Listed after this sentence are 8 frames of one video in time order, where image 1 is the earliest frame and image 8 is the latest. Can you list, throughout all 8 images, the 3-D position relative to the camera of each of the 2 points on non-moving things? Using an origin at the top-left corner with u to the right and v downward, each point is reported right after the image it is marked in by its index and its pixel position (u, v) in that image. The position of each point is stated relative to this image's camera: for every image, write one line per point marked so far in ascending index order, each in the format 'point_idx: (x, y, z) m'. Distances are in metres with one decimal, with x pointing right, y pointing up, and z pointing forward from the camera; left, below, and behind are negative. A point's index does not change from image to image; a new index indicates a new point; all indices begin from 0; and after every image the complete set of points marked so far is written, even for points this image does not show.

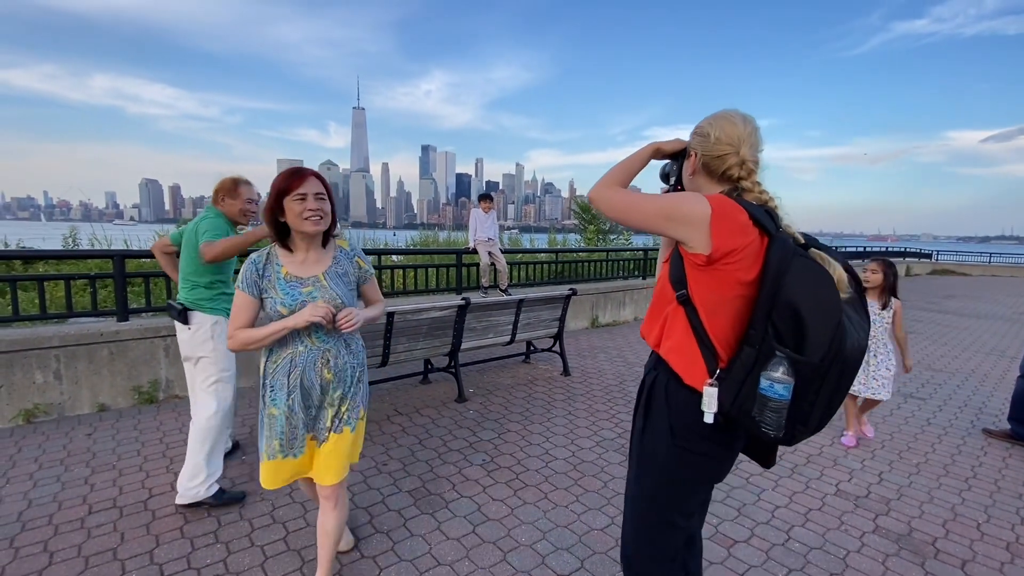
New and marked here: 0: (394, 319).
0: (-1.0, -0.3, +4.3) m
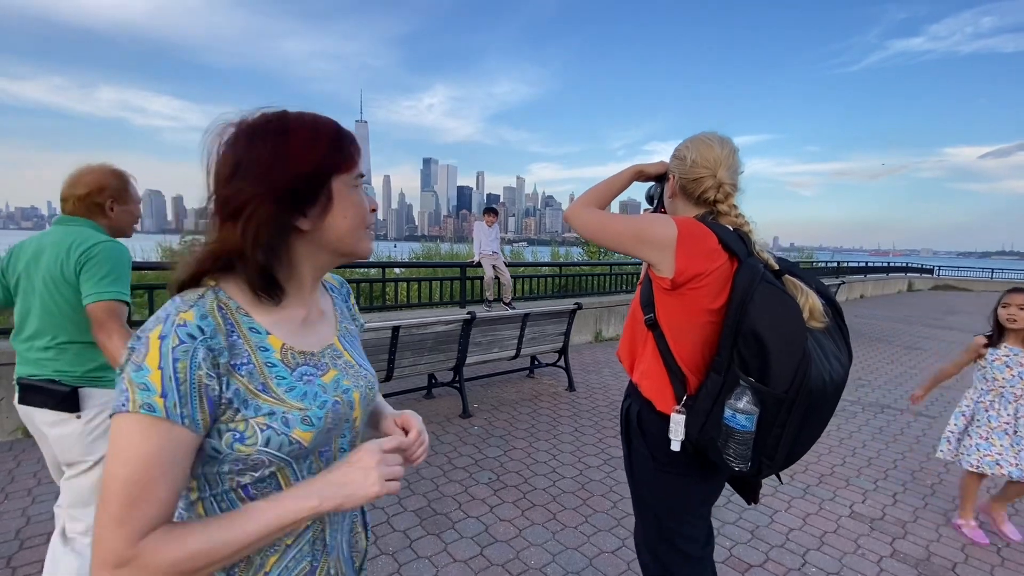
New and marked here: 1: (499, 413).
0: (-1.0, -0.4, +4.3) m
1: (-0.1, -1.3, +5.0) m
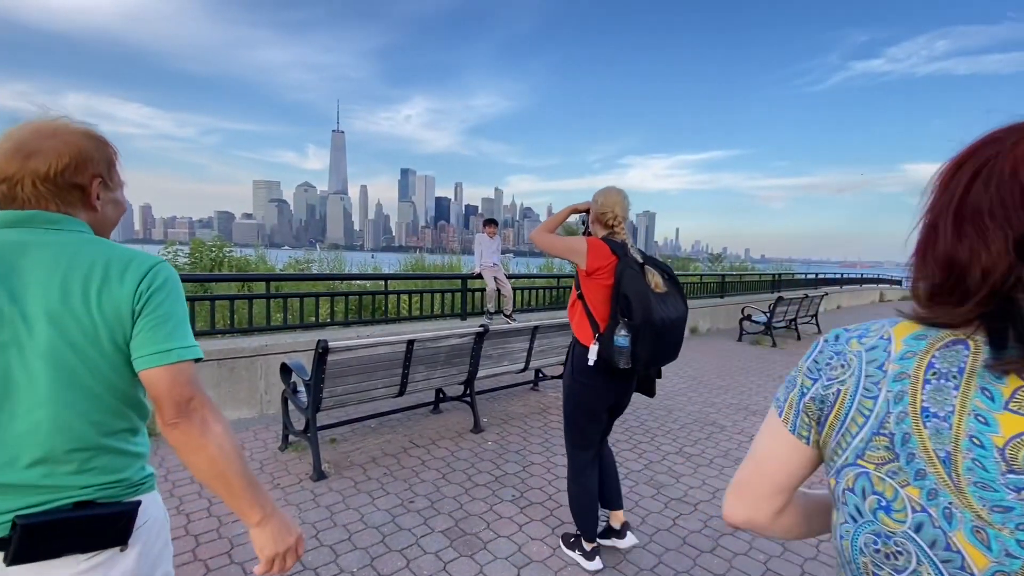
0: (-0.8, -0.5, +4.2) m
1: (0.0, -1.4, +4.9) m
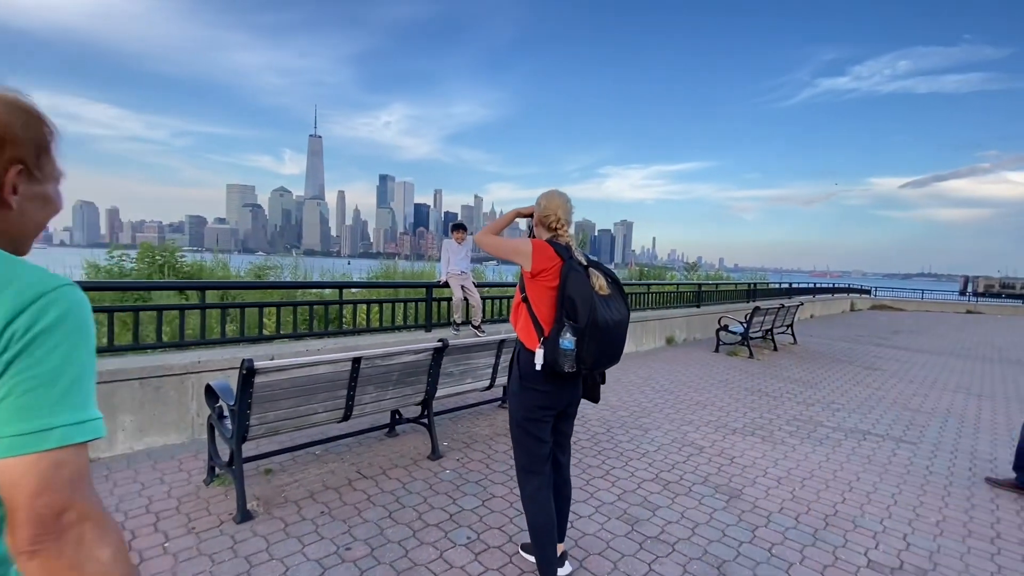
0: (-1.2, -0.6, +3.7) m
1: (-0.4, -1.5, +4.5) m
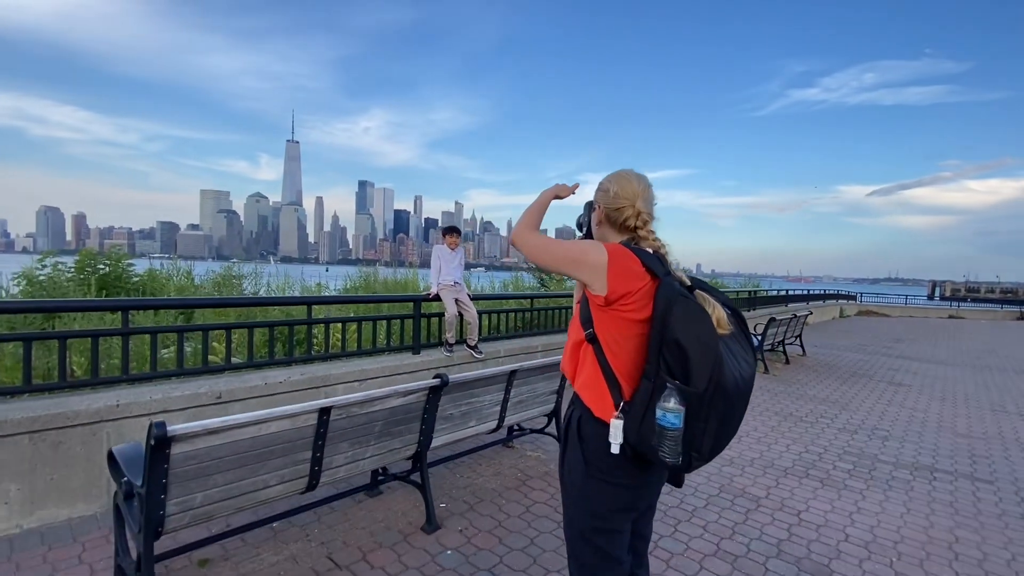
0: (-1.0, -0.7, +2.7) m
1: (-0.2, -1.6, +3.5) m
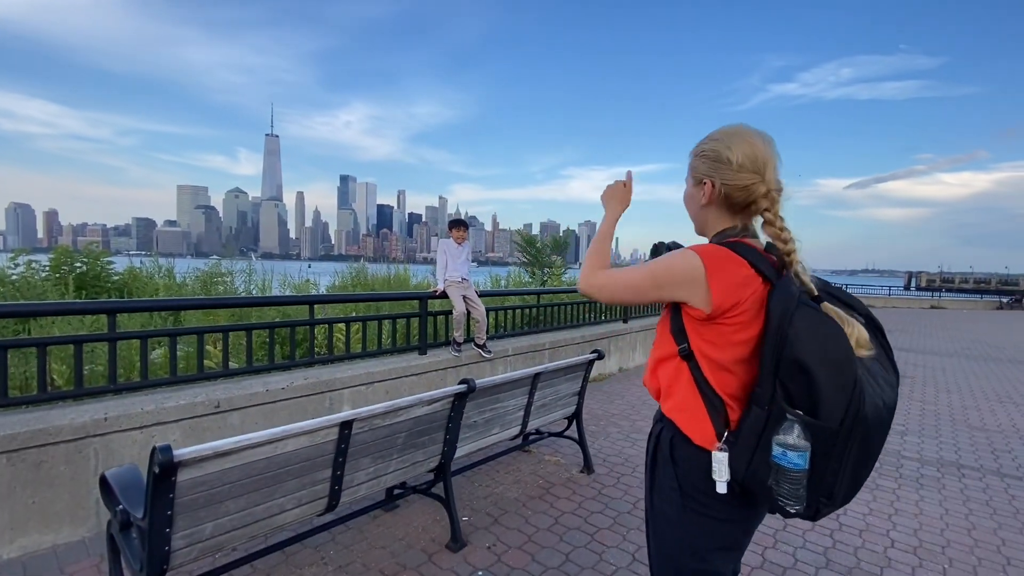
0: (-0.8, -0.7, +2.4) m
1: (0.0, -1.6, +3.2) m
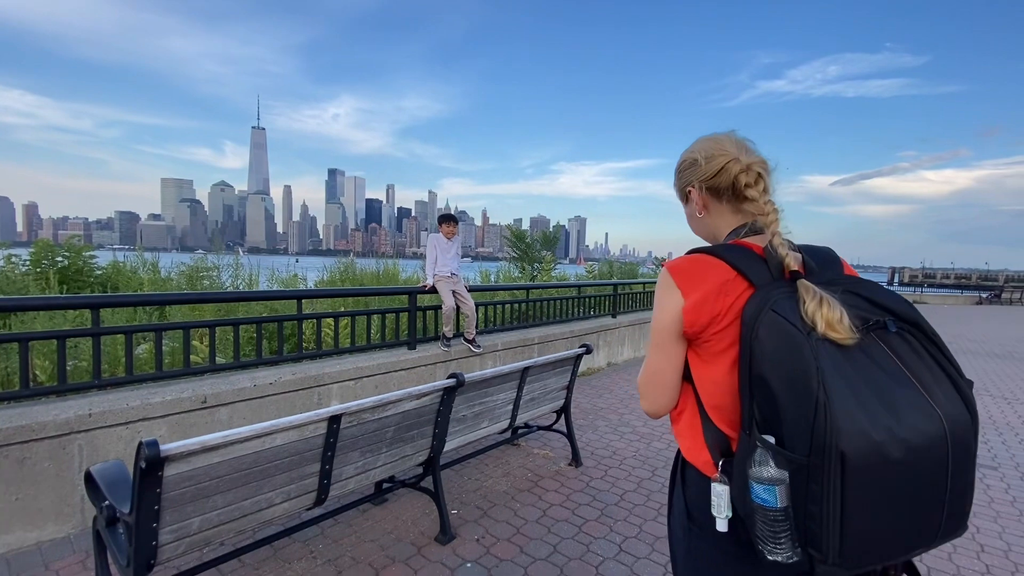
0: (-0.8, -0.7, +2.4) m
1: (-0.1, -1.6, +3.3) m
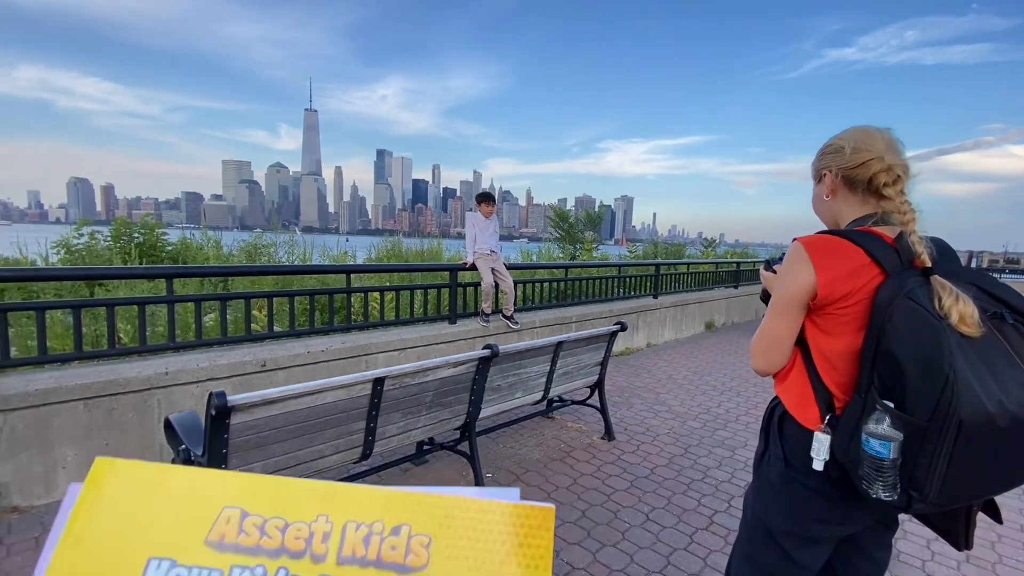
0: (-0.7, -0.5, +2.6) m
1: (+0.1, -1.4, +3.4) m
